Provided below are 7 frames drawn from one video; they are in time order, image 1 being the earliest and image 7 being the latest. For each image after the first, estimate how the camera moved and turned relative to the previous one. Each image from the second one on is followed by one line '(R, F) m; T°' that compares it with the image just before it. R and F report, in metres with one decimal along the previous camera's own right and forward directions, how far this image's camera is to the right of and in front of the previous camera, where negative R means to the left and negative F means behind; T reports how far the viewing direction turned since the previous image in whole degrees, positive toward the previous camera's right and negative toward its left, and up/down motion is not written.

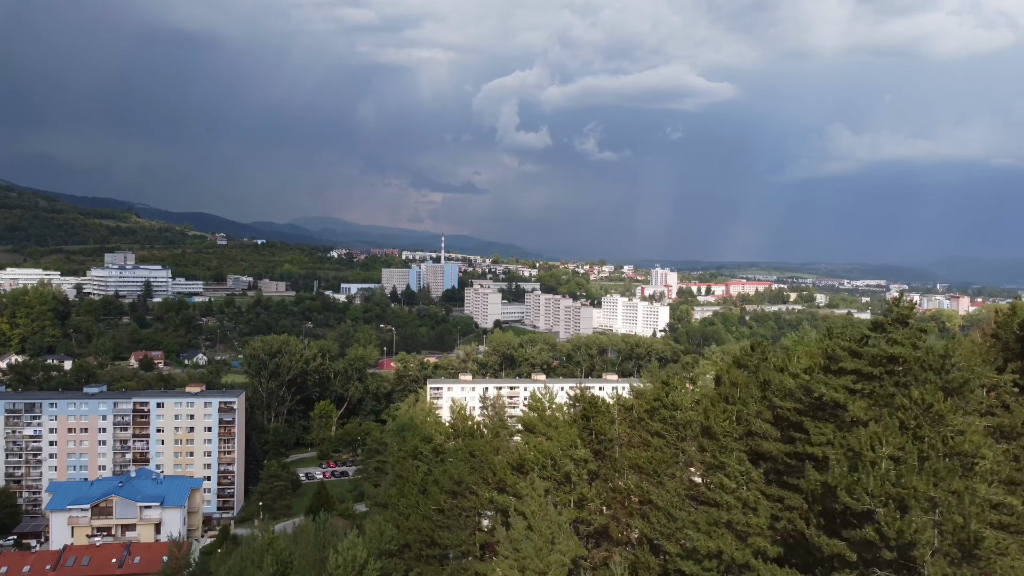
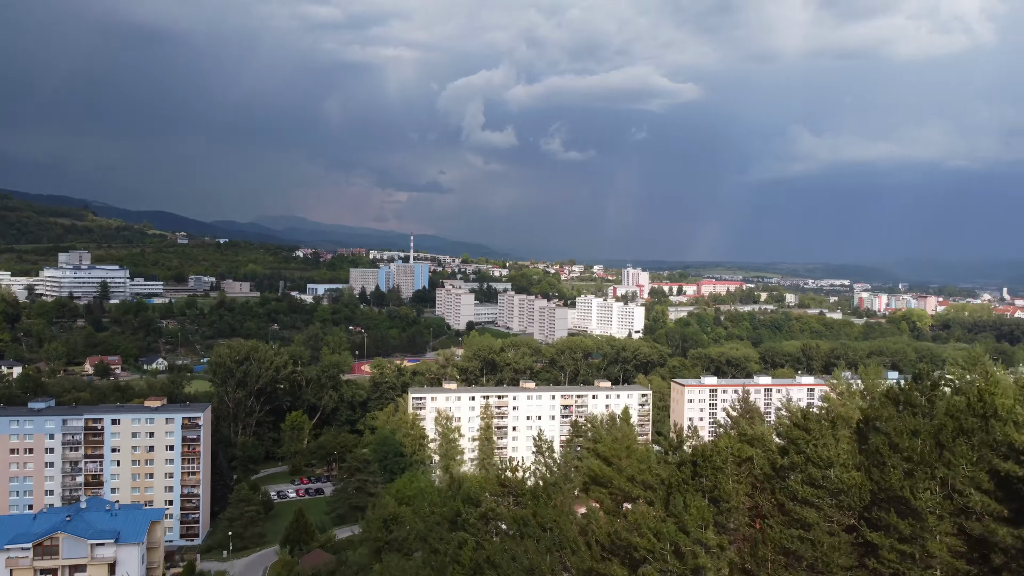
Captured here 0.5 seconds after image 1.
(-0.6, +1.5) m; +2°
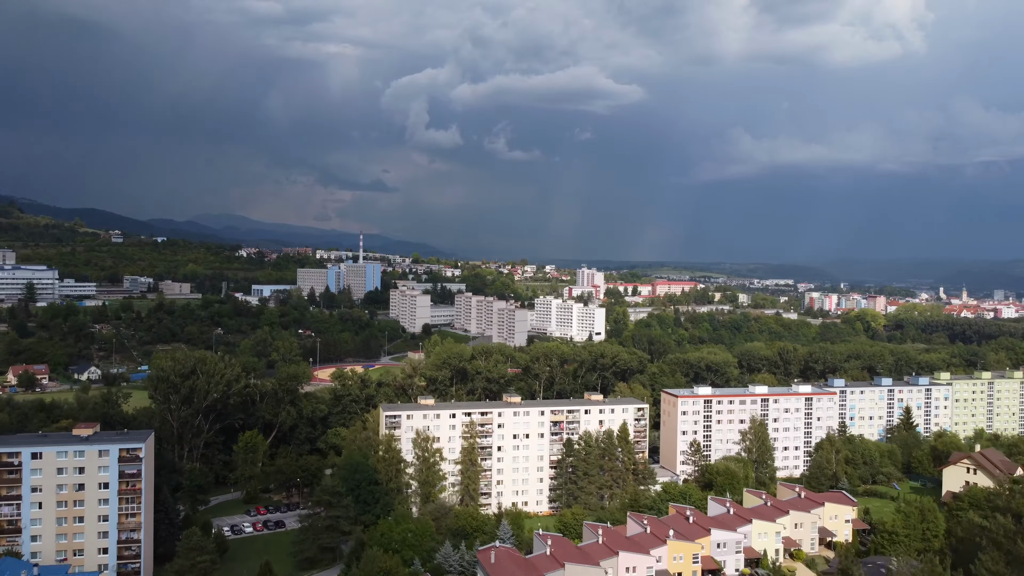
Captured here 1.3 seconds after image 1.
(-0.9, +2.2) m; +4°
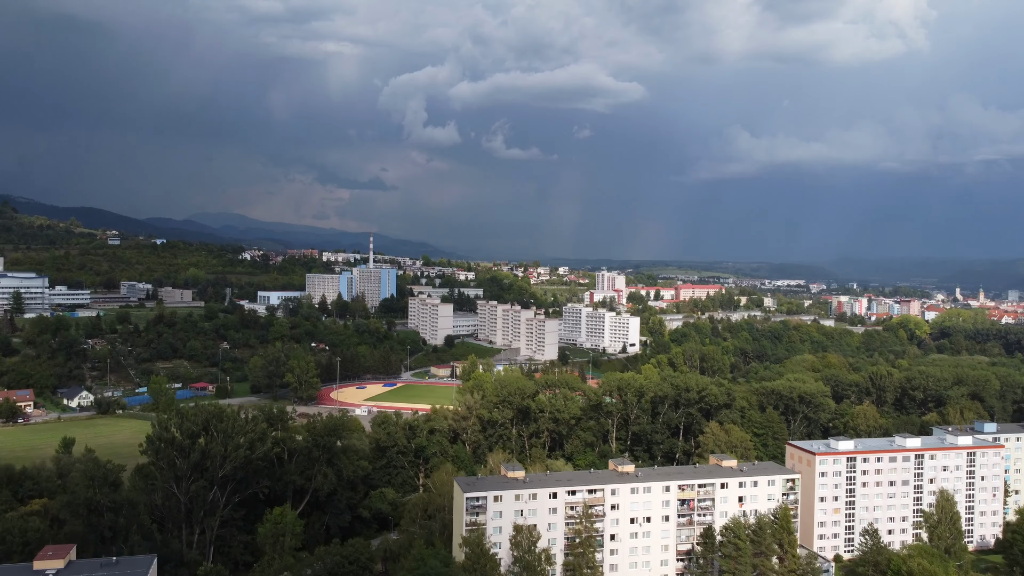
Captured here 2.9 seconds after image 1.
(-2.1, +4.7) m; 0°
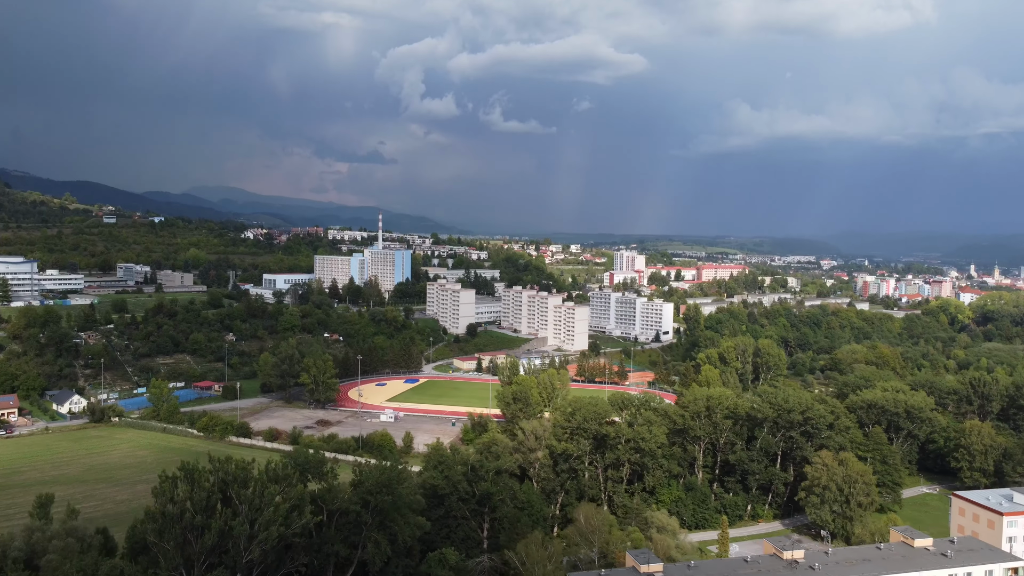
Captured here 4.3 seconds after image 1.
(-1.8, +4.1) m; 0°
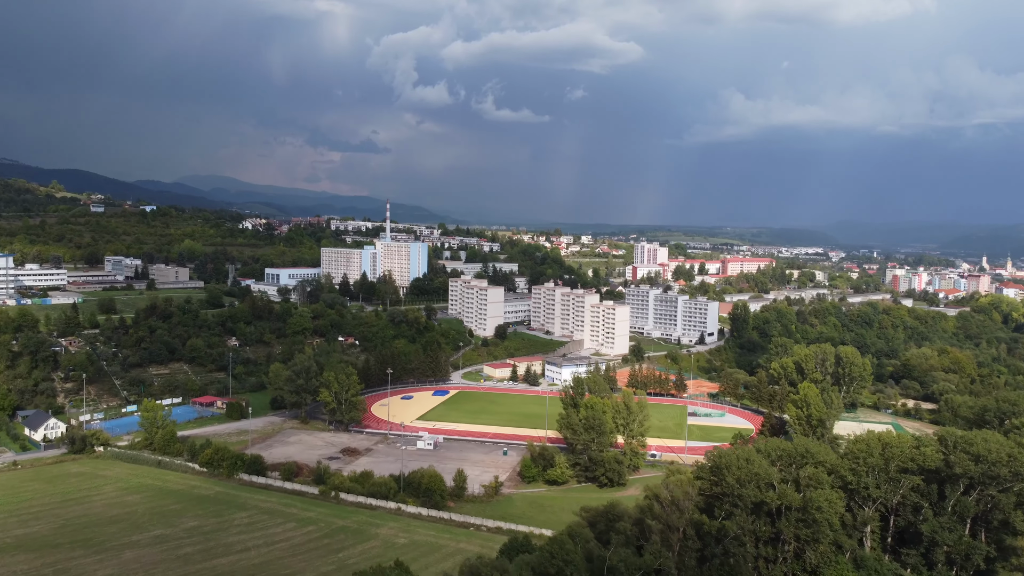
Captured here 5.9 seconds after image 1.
(-2.3, +5.2) m; 0°
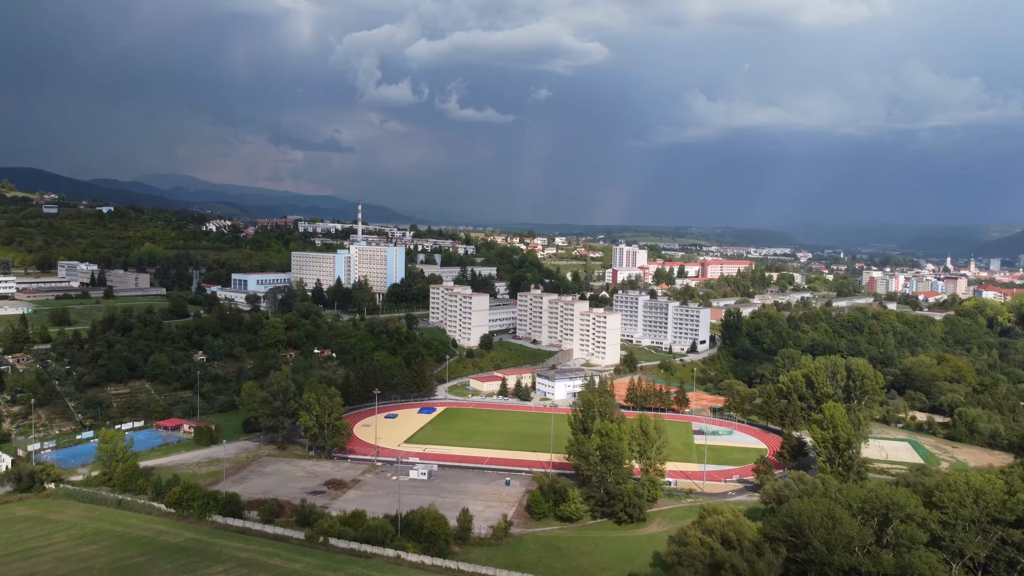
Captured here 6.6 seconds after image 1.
(-1.1, +2.5) m; +2°
